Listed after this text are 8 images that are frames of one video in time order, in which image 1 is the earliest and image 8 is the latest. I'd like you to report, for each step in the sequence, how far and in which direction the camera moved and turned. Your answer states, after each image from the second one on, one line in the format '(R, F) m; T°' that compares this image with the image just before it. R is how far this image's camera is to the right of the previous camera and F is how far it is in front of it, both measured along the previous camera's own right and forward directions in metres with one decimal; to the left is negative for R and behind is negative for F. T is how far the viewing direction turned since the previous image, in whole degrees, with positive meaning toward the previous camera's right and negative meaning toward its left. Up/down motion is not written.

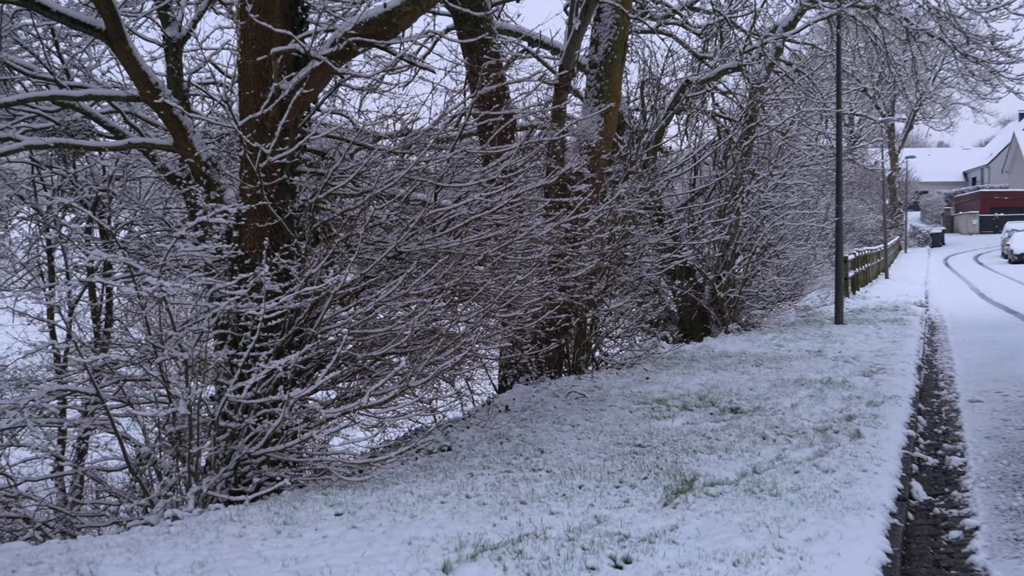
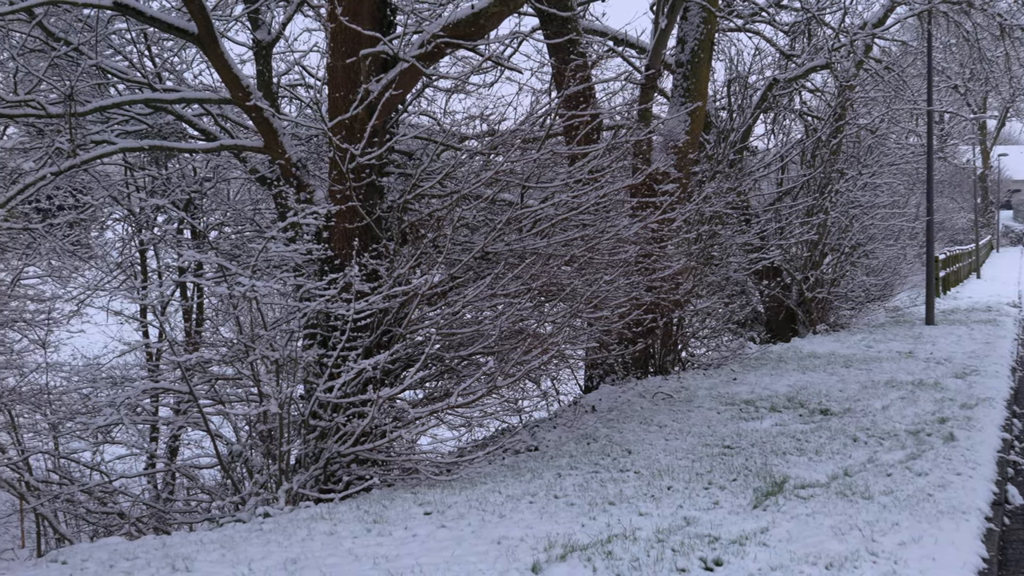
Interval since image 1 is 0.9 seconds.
(-0.7, 0.0) m; -2°
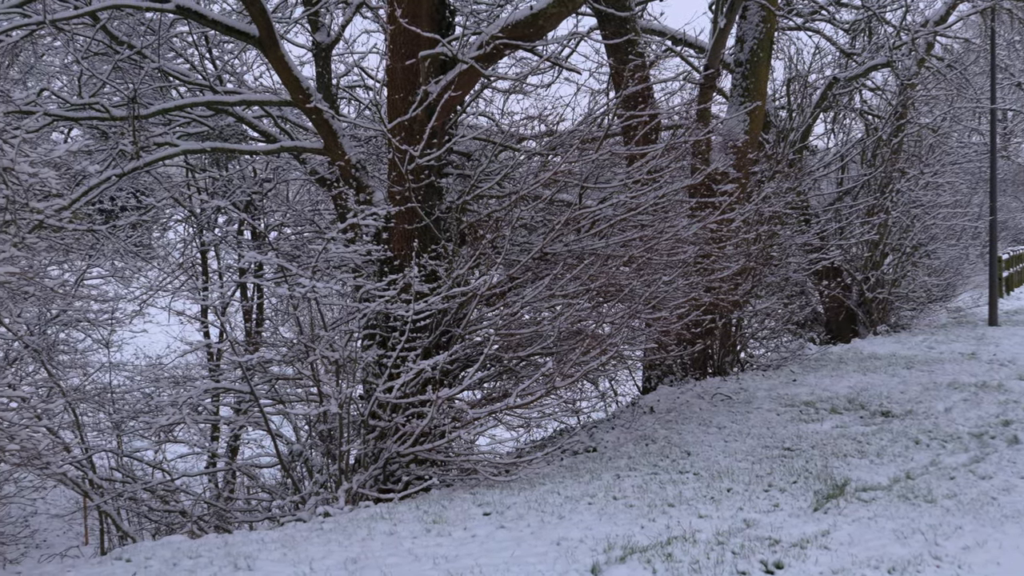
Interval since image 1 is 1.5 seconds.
(-0.5, 0.0) m; -1°
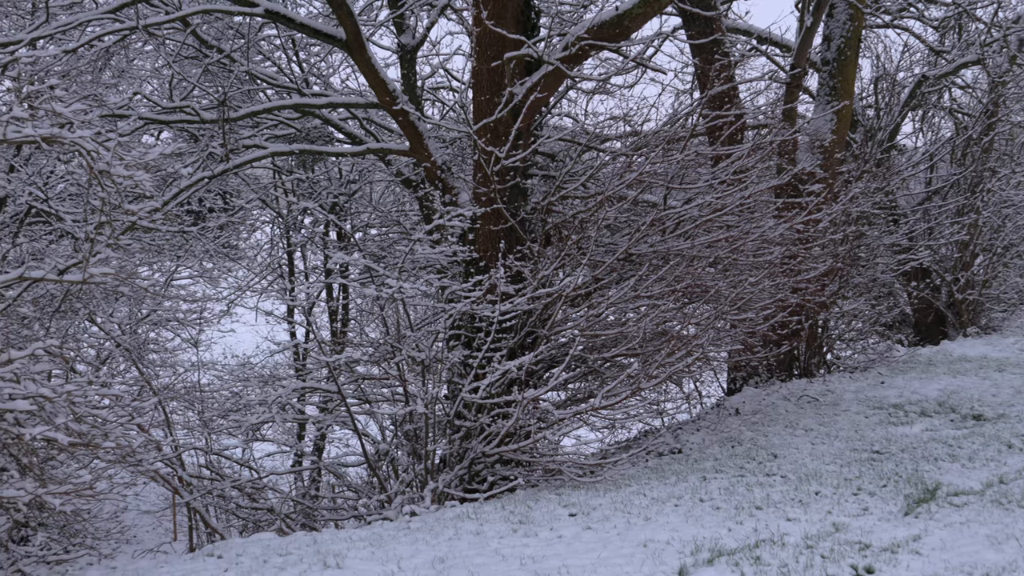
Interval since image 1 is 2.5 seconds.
(-0.7, 0.0) m; -2°
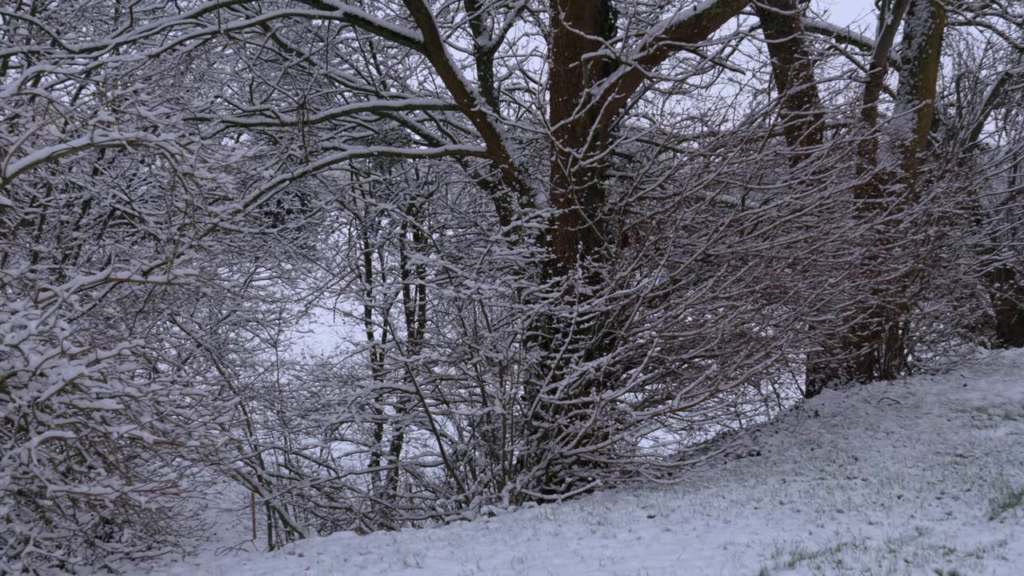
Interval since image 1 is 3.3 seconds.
(-0.7, 0.0) m; -2°
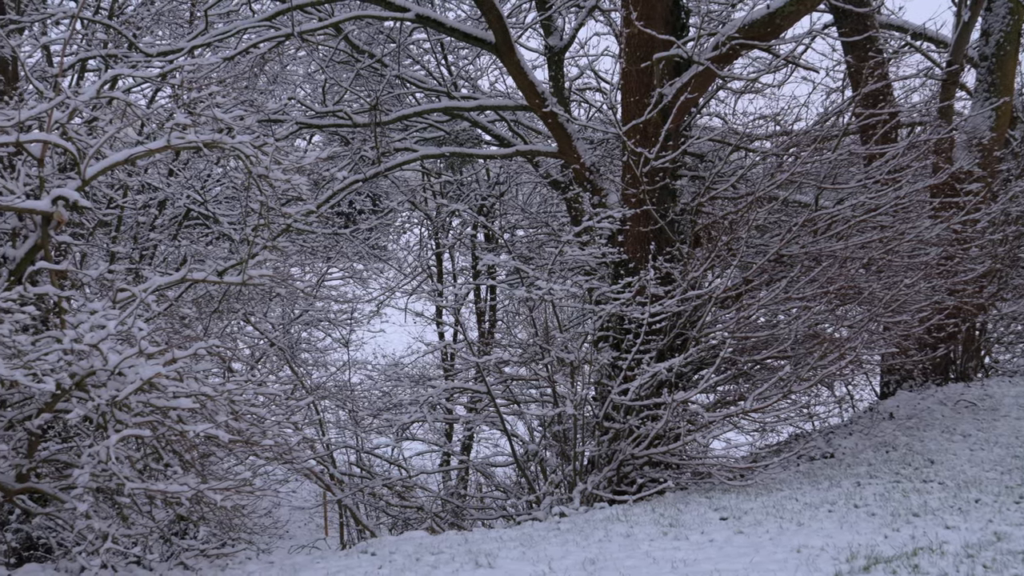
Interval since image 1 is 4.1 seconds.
(-0.6, 0.0) m; -1°
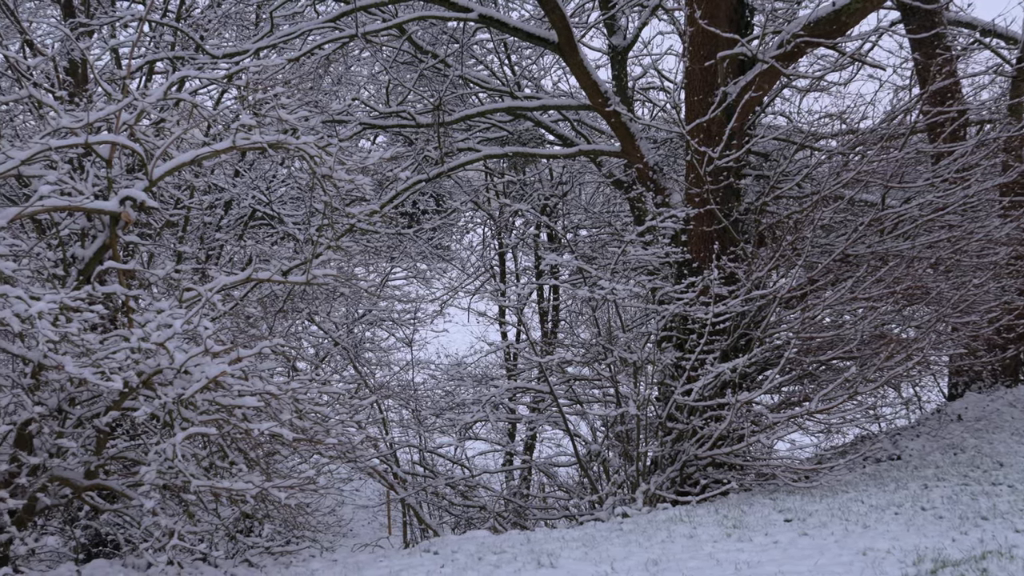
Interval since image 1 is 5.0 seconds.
(-0.5, 0.0) m; -1°
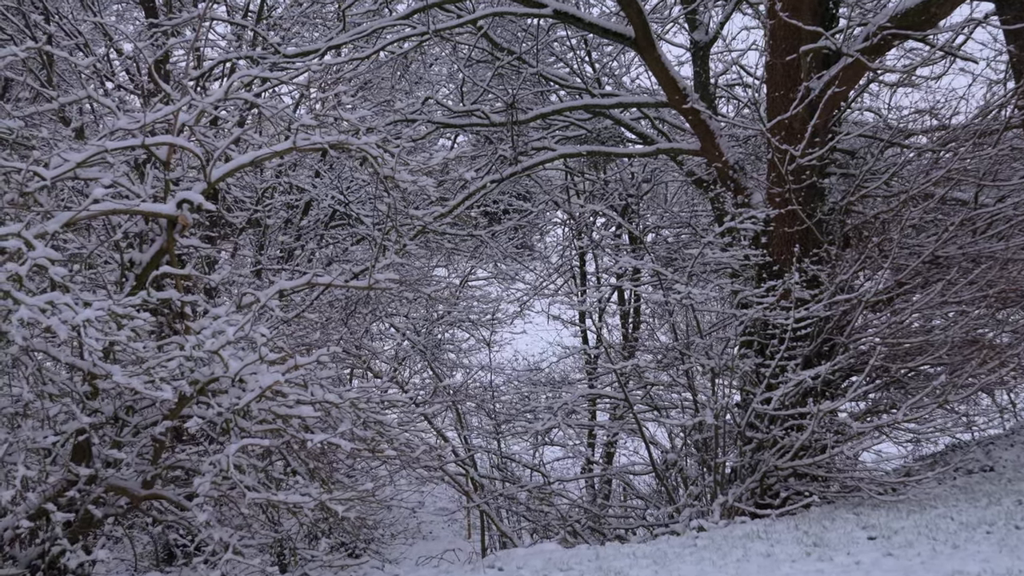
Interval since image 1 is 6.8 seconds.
(-0.6, +0.3) m; -2°
